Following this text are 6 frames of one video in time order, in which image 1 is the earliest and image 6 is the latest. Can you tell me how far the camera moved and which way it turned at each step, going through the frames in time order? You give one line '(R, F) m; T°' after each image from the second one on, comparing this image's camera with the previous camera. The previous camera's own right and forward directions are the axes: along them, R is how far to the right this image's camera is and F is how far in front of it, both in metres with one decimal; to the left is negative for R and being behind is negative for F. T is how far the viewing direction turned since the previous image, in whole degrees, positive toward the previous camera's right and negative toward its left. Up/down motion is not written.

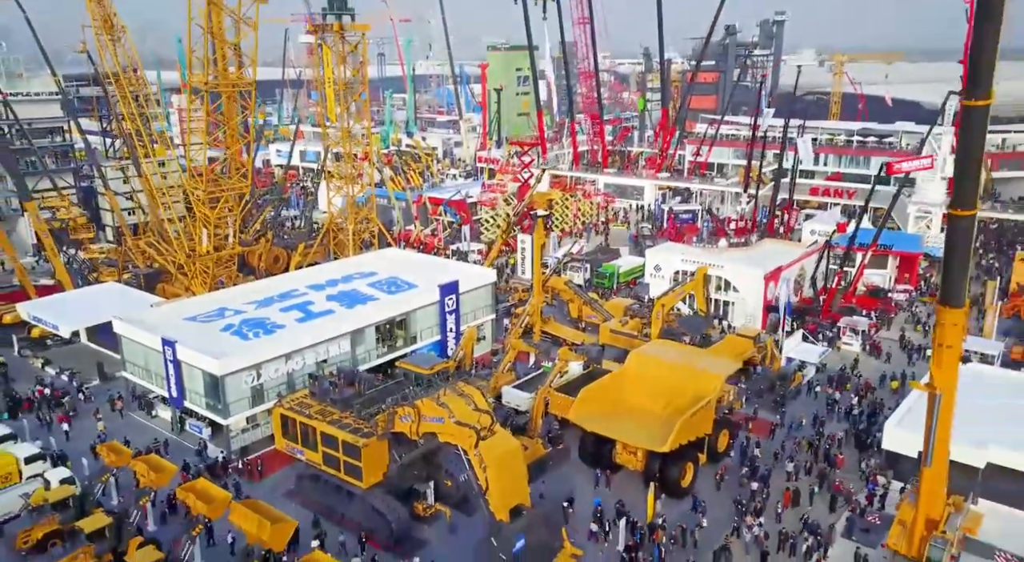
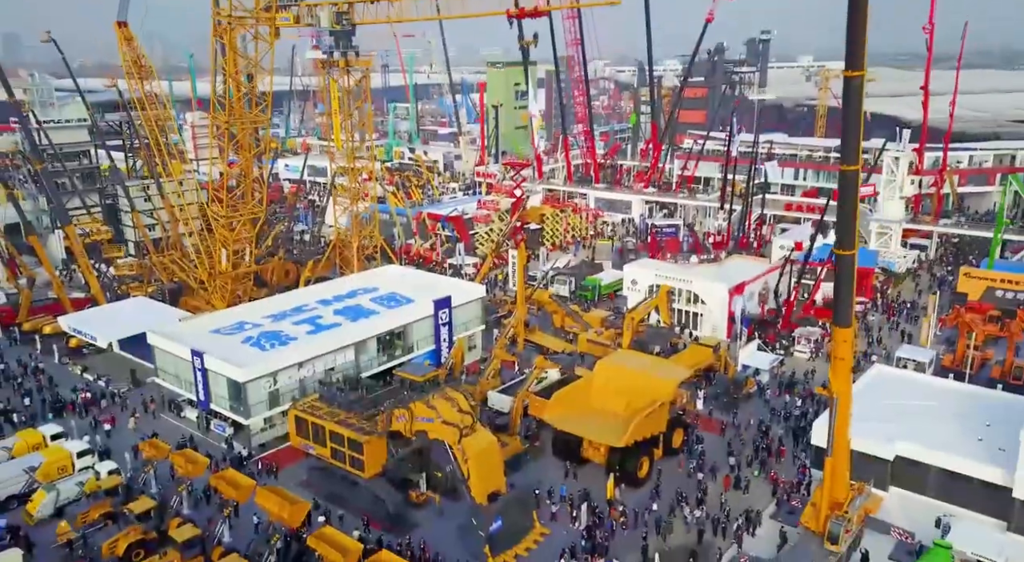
(+0.5, -2.4) m; 0°
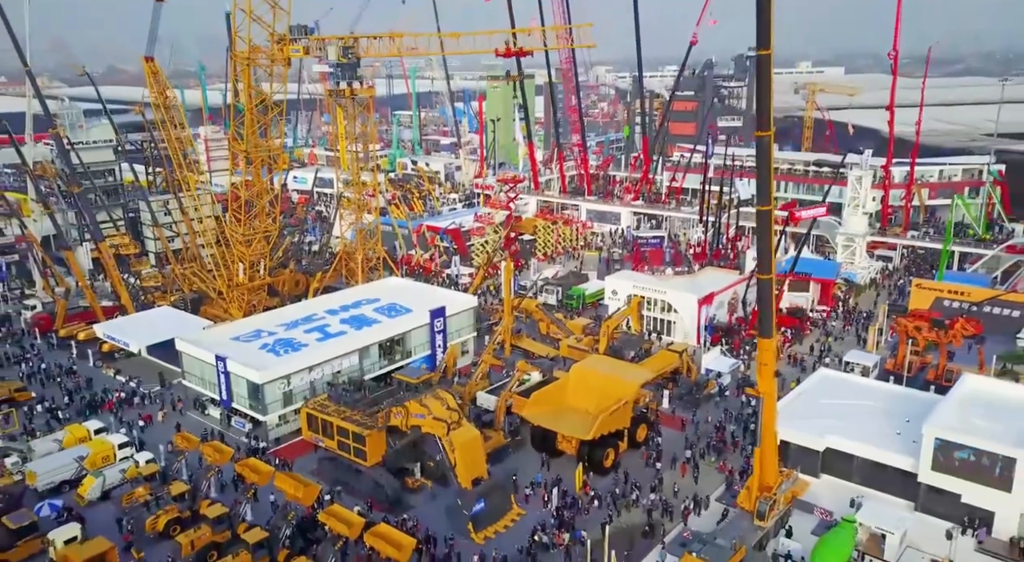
(+0.5, -2.5) m; 0°
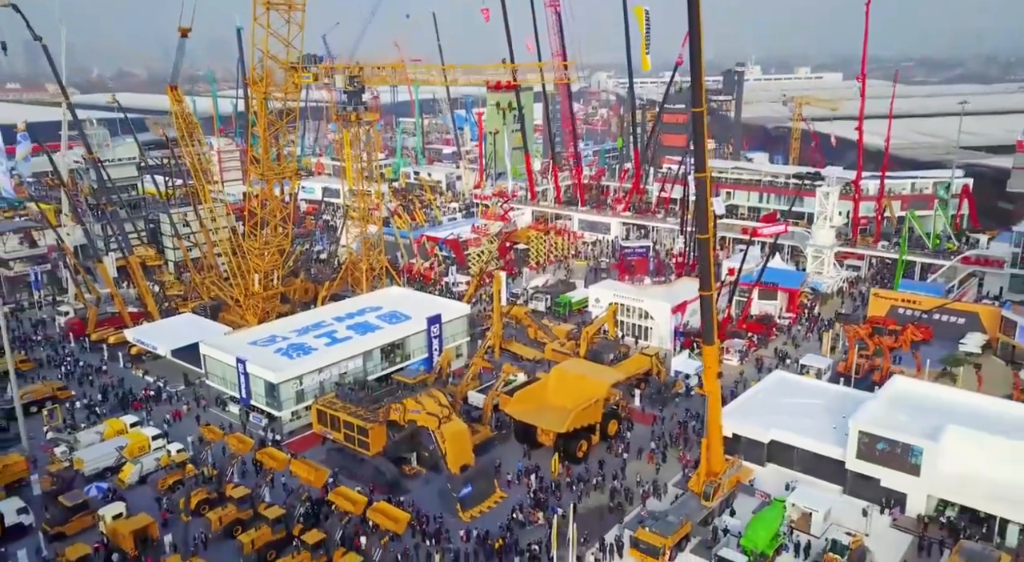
(+0.6, -2.6) m; 0°
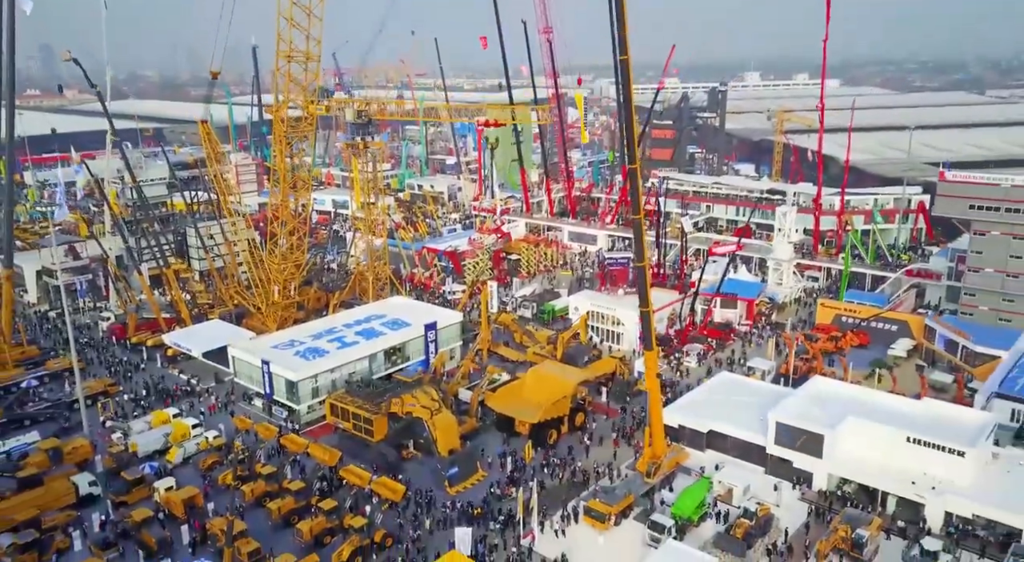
(+0.8, -4.0) m; -1°
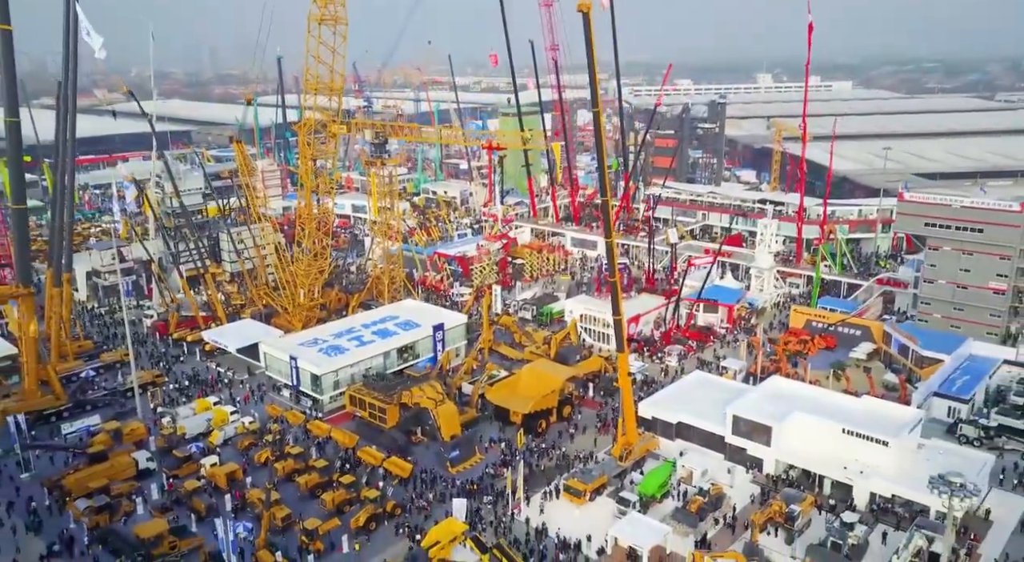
(+0.8, -3.6) m; -1°
